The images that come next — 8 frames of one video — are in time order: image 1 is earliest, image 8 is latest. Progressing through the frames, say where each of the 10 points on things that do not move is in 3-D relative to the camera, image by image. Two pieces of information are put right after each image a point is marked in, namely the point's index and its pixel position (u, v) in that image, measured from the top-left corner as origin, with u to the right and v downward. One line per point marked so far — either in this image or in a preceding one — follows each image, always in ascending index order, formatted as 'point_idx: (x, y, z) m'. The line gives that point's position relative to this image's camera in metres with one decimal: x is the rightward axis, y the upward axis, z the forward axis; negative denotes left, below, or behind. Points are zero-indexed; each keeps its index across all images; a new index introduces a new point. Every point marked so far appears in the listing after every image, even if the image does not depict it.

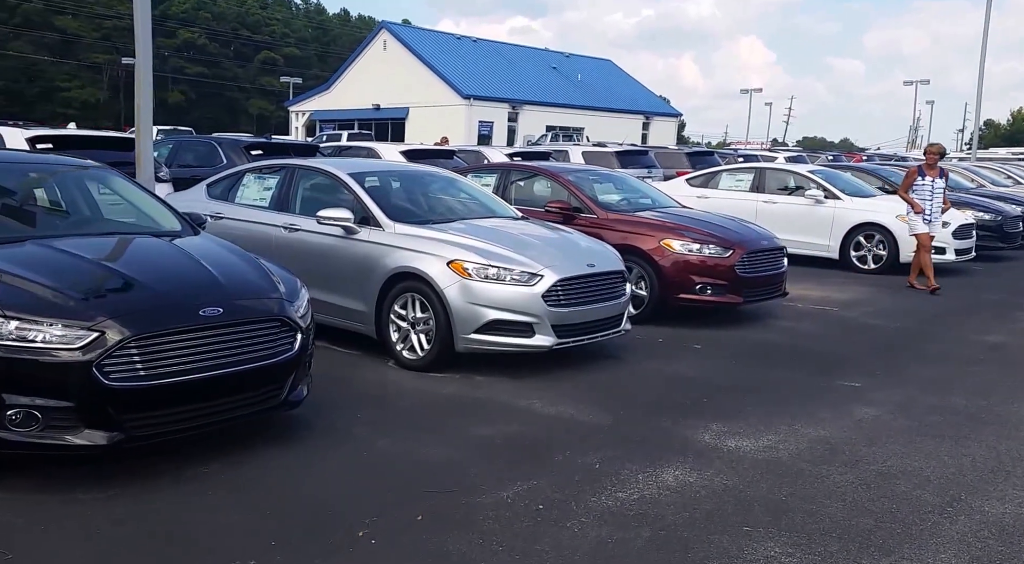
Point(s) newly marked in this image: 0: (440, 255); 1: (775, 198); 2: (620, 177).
0: (-0.5, +0.2, +5.9) m
1: (+4.5, +1.4, +13.5) m
2: (+1.4, +1.3, +10.4) m
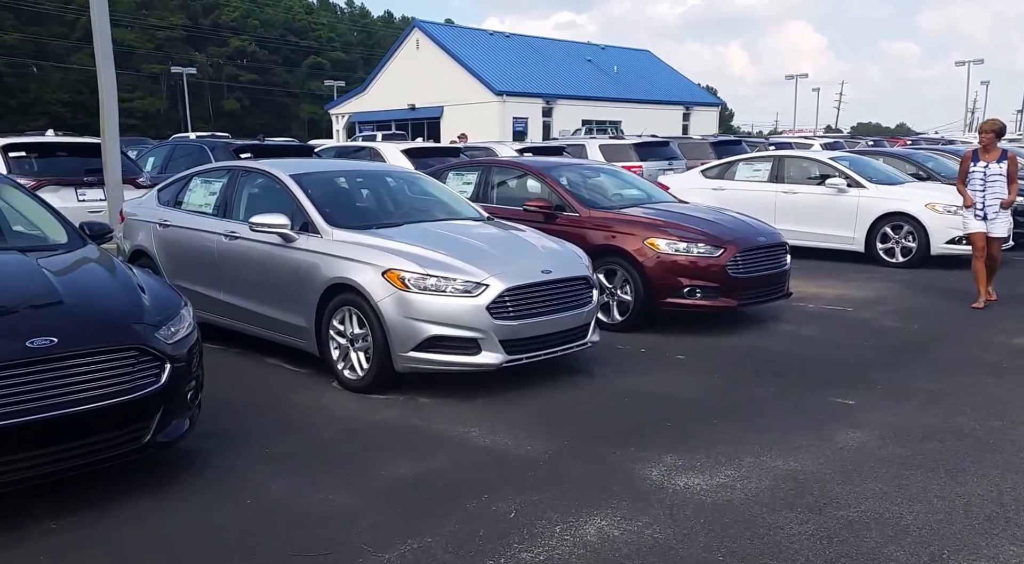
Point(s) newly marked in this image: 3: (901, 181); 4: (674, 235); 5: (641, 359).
0: (-0.9, +0.1, +5.3) m
1: (+4.5, +1.4, +12.7) m
2: (+1.2, +1.3, +9.7) m
3: (+6.2, +1.5, +12.6) m
4: (+1.5, +0.4, +7.5) m
5: (+1.0, -0.6, +6.8) m
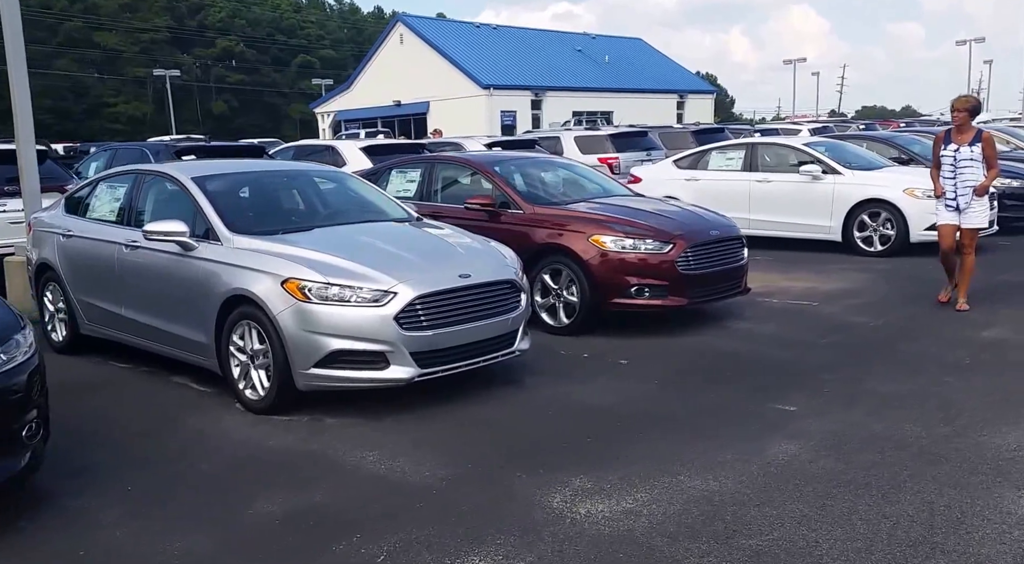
0: (-1.4, +0.1, +4.9) m
1: (+3.9, +1.6, +12.3) m
2: (+0.6, +1.3, +9.4) m
3: (+5.5, +1.7, +12.3) m
4: (+0.9, +0.5, +7.1) m
5: (+0.5, -0.6, +6.5) m
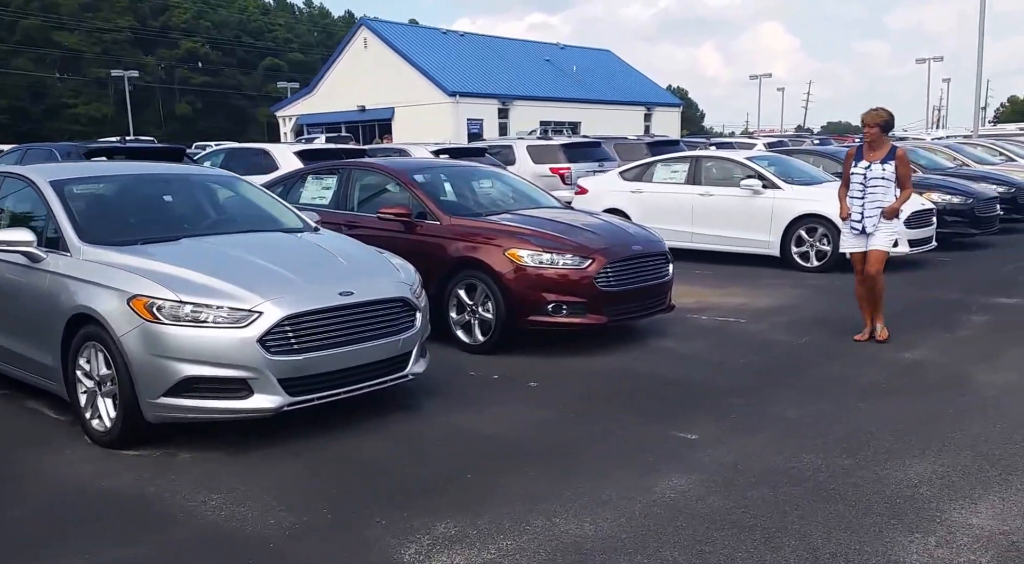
0: (-2.0, 0.0, +4.5) m
1: (+2.9, +1.4, +12.1) m
2: (-0.2, +1.2, +9.0) m
3: (+4.6, +1.4, +12.2) m
4: (+0.2, +0.3, +6.8) m
5: (-0.2, -0.8, +6.1) m
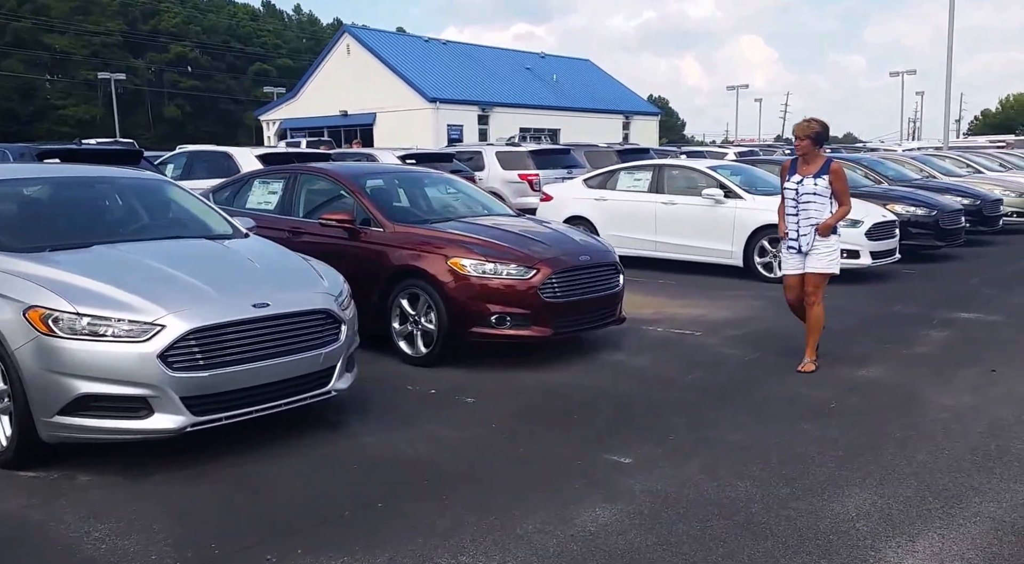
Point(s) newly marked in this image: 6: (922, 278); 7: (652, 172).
0: (-2.4, -0.1, +4.2) m
1: (+2.3, +1.2, +12.0) m
2: (-0.7, +1.1, +8.8) m
3: (+4.0, +1.3, +12.0) m
4: (-0.2, +0.2, +6.6) m
5: (-0.7, -0.8, +5.8) m
6: (+5.6, 0.0, +11.4) m
7: (+2.1, +1.6, +12.3) m
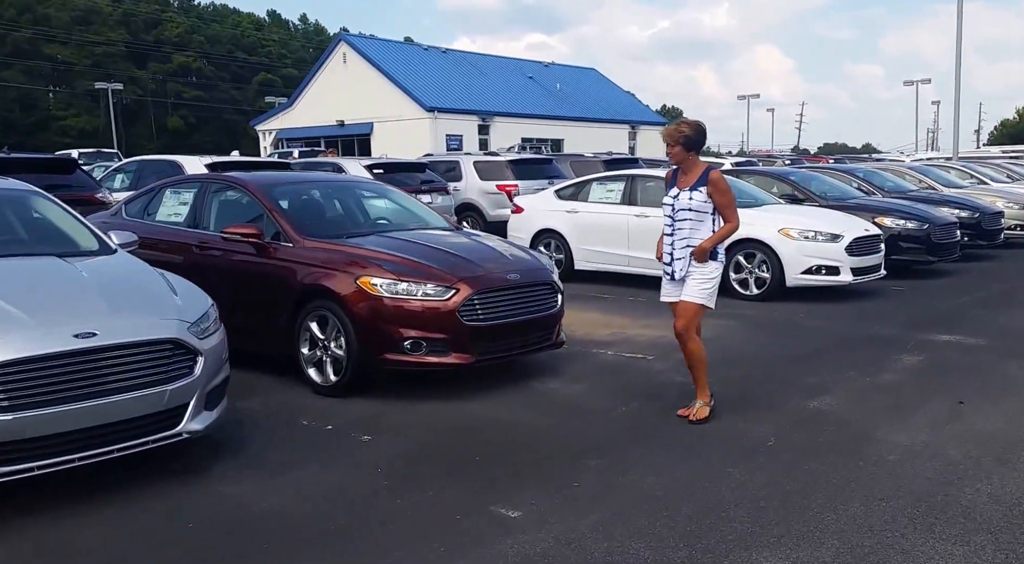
0: (-3.1, -0.2, +3.6) m
1: (+1.8, +1.0, +11.3) m
2: (-1.3, +0.9, +8.2) m
3: (+3.5, +1.0, +11.3) m
4: (-0.8, +0.1, +5.9) m
5: (-1.3, -1.0, +5.2) m
6: (+5.0, -0.2, +10.7) m
7: (+1.6, +1.4, +11.7) m
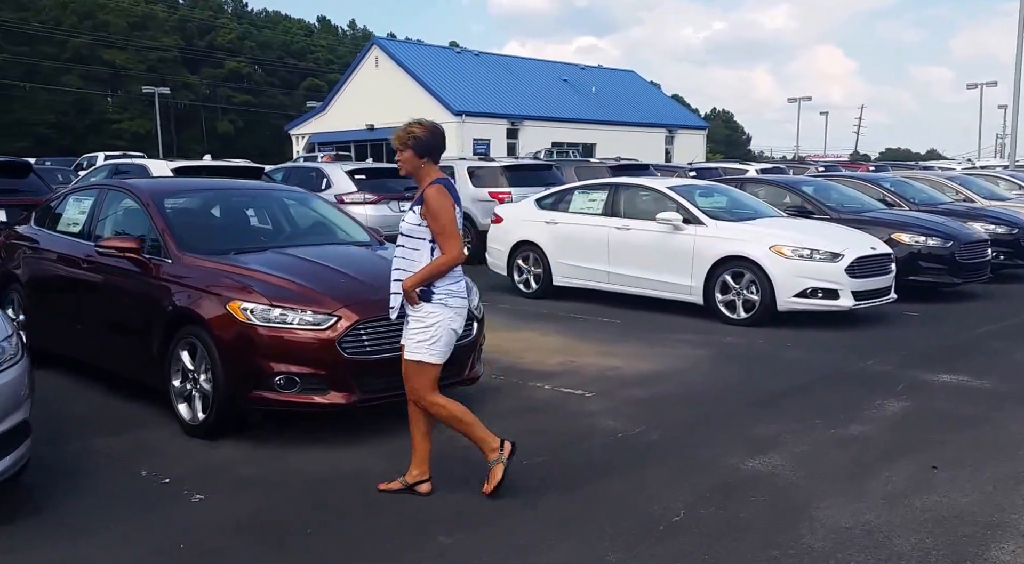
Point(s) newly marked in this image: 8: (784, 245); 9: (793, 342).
0: (-3.8, -0.3, +3.0) m
1: (+1.5, +0.7, +10.4) m
2: (-1.8, +0.7, +7.4) m
3: (+3.2, +0.8, +10.3) m
4: (-1.5, -0.1, +5.2) m
5: (-2.0, -1.1, +4.5) m
6: (+4.6, -0.5, +9.6) m
7: (+1.2, +1.2, +10.8) m
8: (+2.9, +0.4, +8.9) m
9: (+2.8, -0.6, +8.3) m
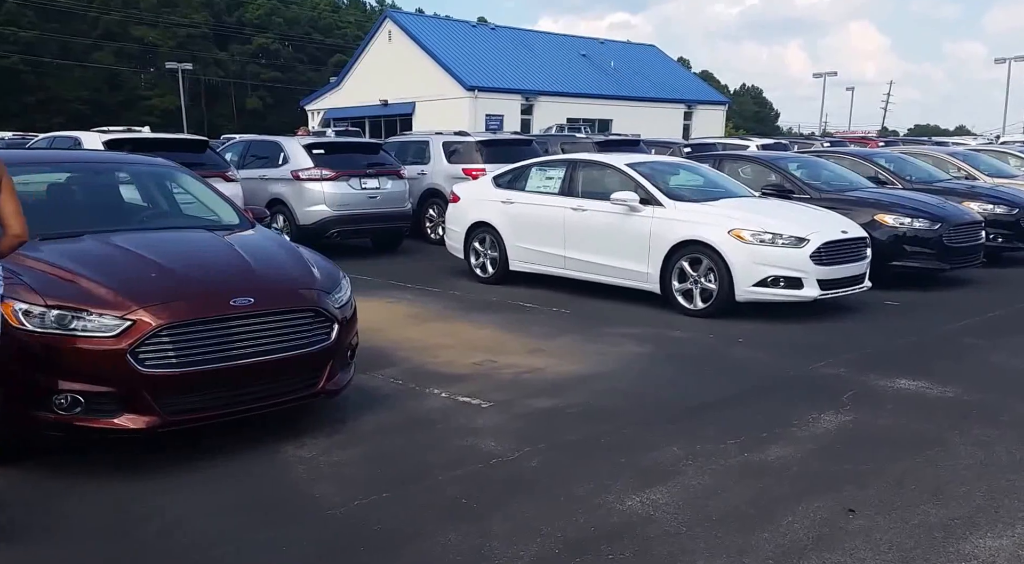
0: (-4.7, -0.3, +2.3) m
1: (+0.9, +0.9, +9.5) m
2: (-2.5, +0.8, +6.6) m
3: (+2.6, +0.9, +9.4) m
4: (-2.3, 0.0, +4.4) m
5: (-2.8, -1.1, +3.7) m
6: (+4.0, -0.3, +8.6) m
7: (+0.7, +1.3, +9.9) m
8: (+2.3, +0.5, +8.0) m
9: (+2.1, -0.5, +7.4) m
